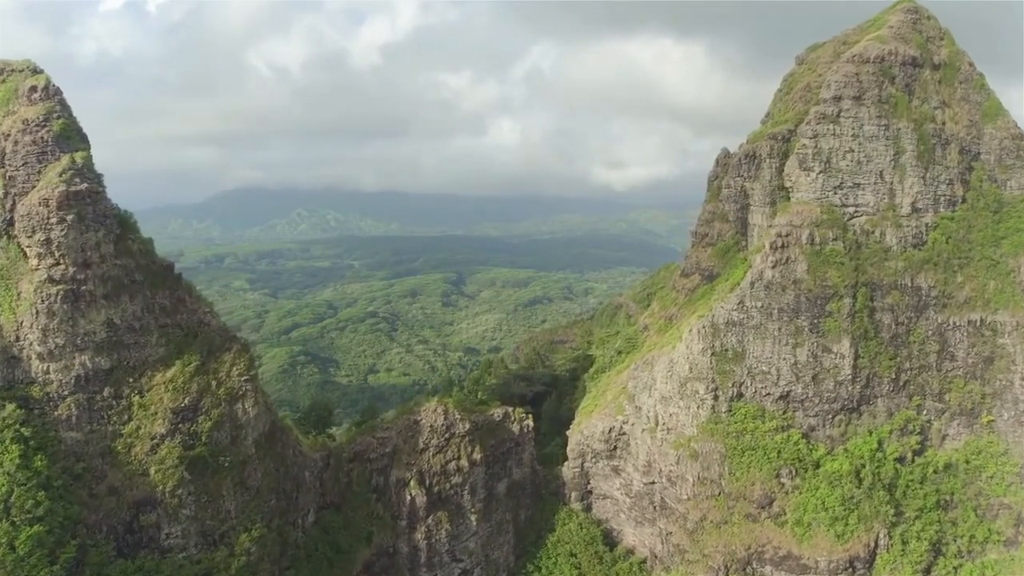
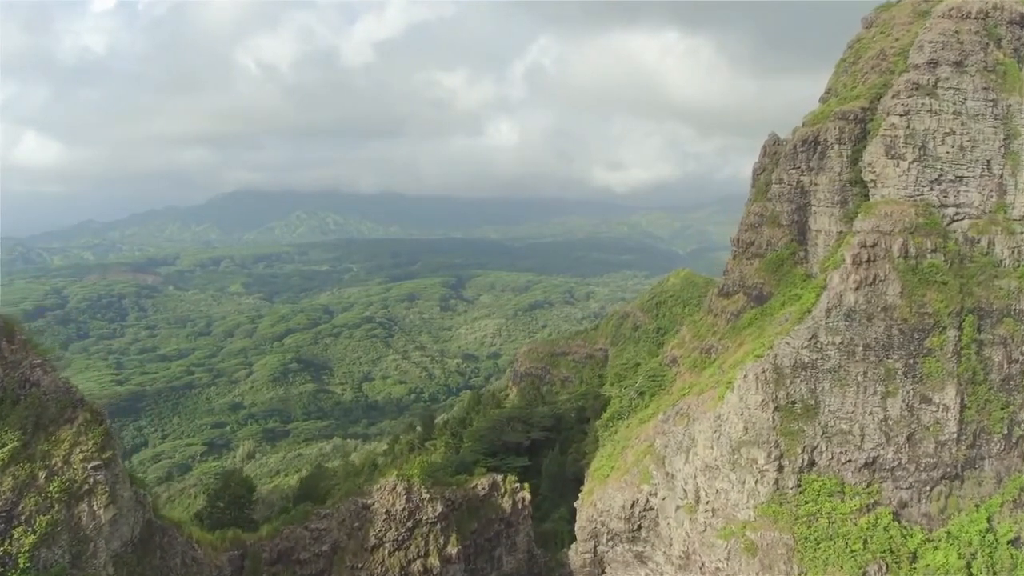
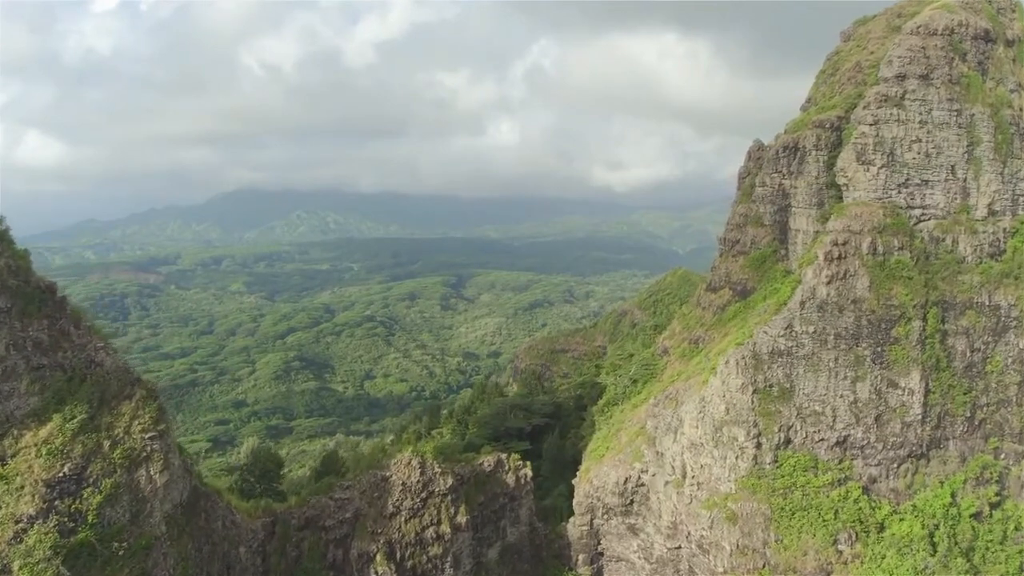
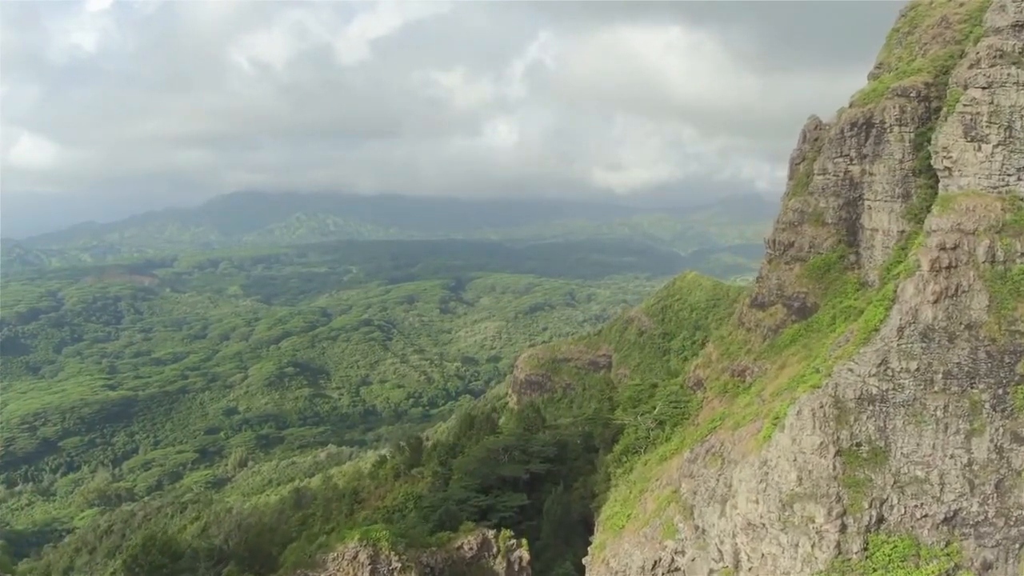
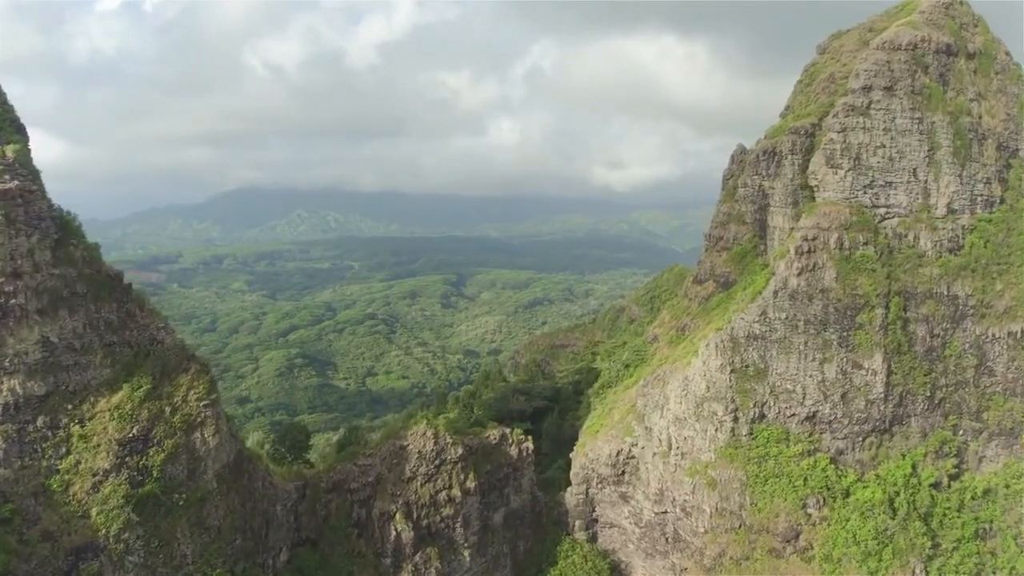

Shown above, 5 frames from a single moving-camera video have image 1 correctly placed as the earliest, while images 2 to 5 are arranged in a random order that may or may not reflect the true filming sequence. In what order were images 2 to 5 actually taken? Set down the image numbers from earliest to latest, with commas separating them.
5, 3, 2, 4
